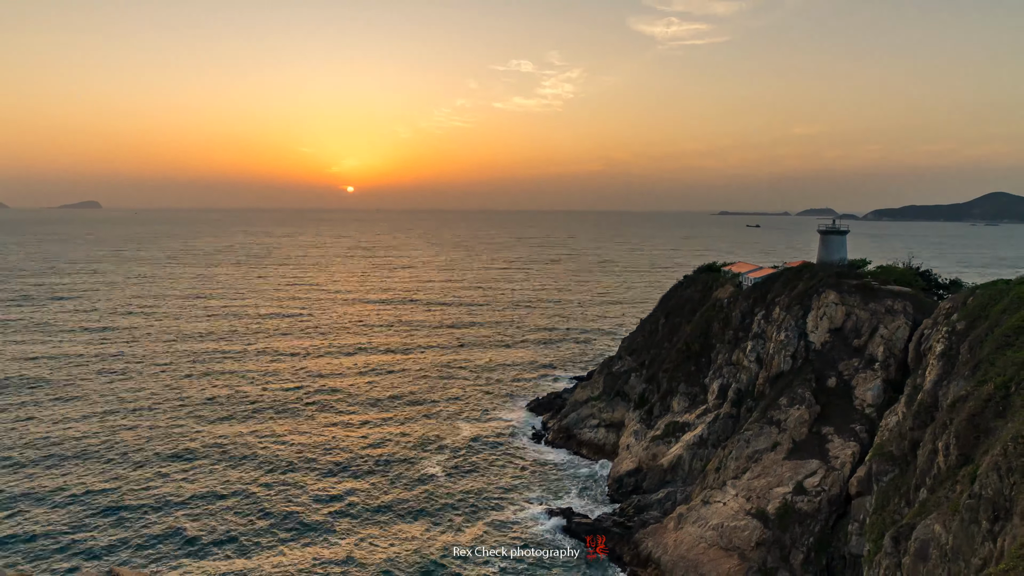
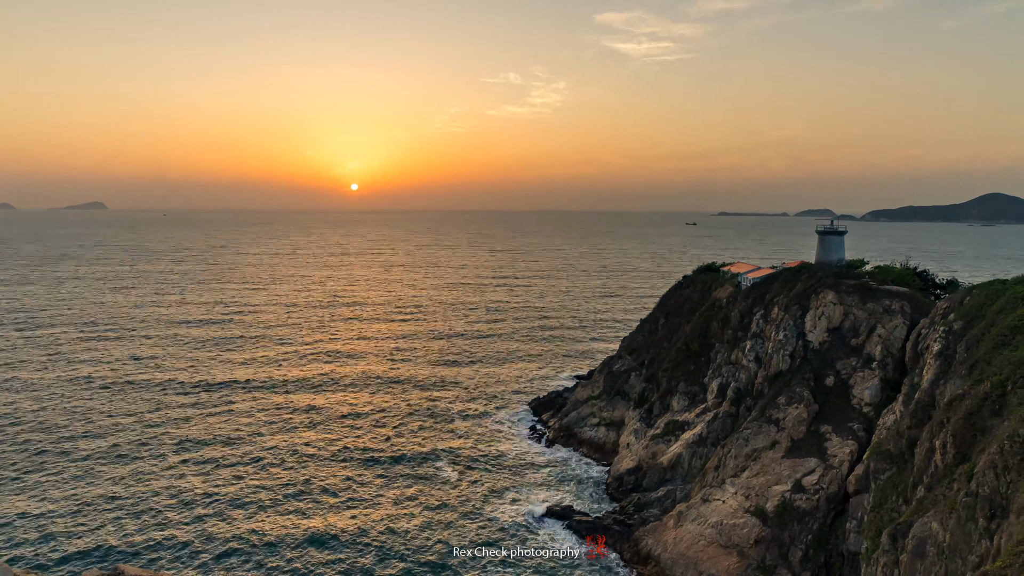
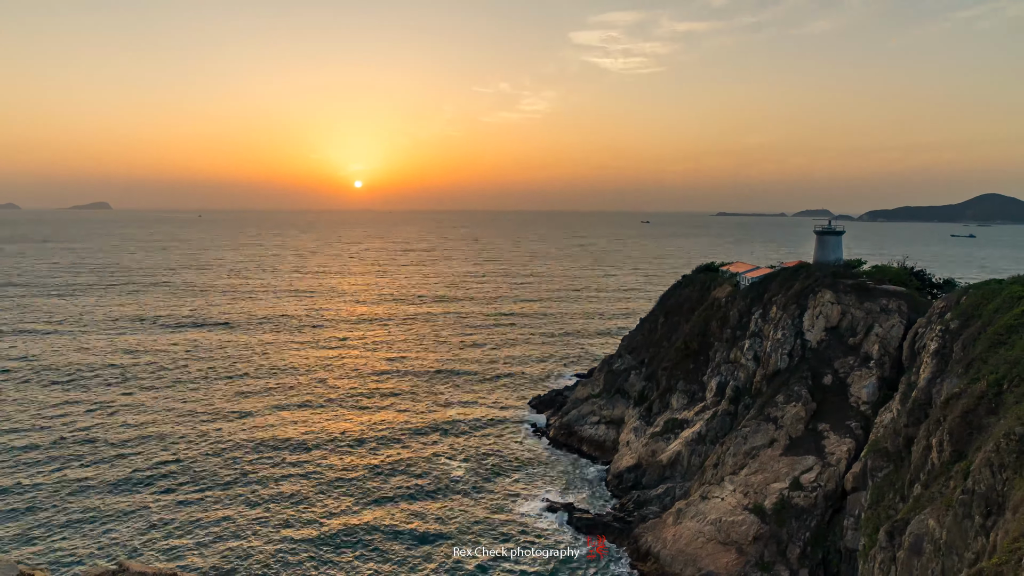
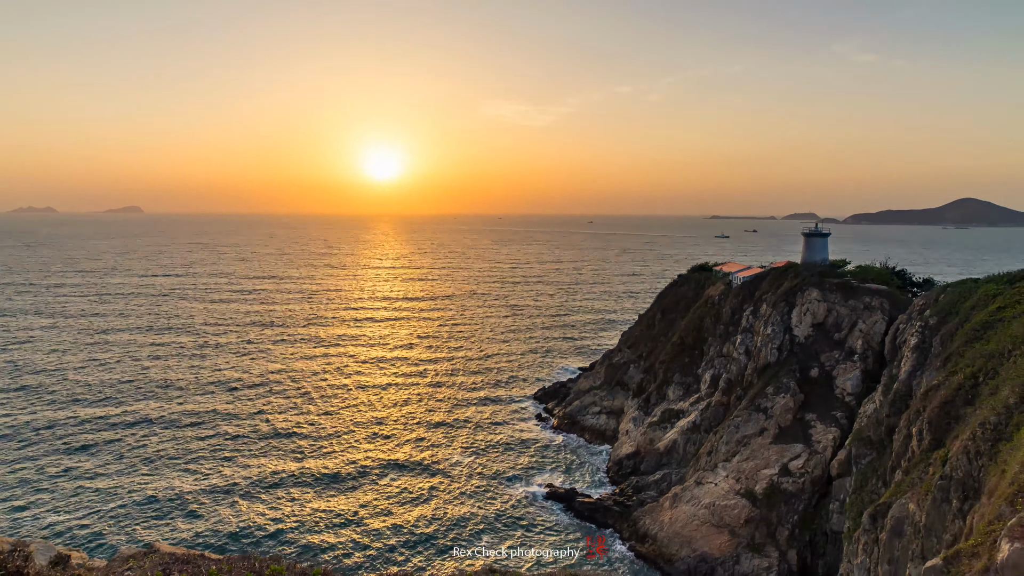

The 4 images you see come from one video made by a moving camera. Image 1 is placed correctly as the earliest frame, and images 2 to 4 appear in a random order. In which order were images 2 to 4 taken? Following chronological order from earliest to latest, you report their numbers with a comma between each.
2, 3, 4
